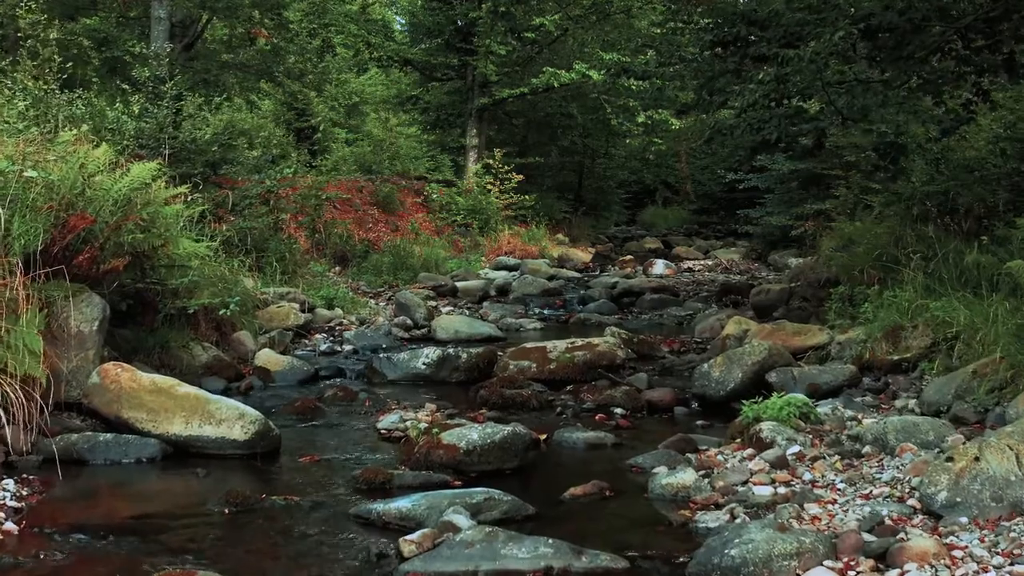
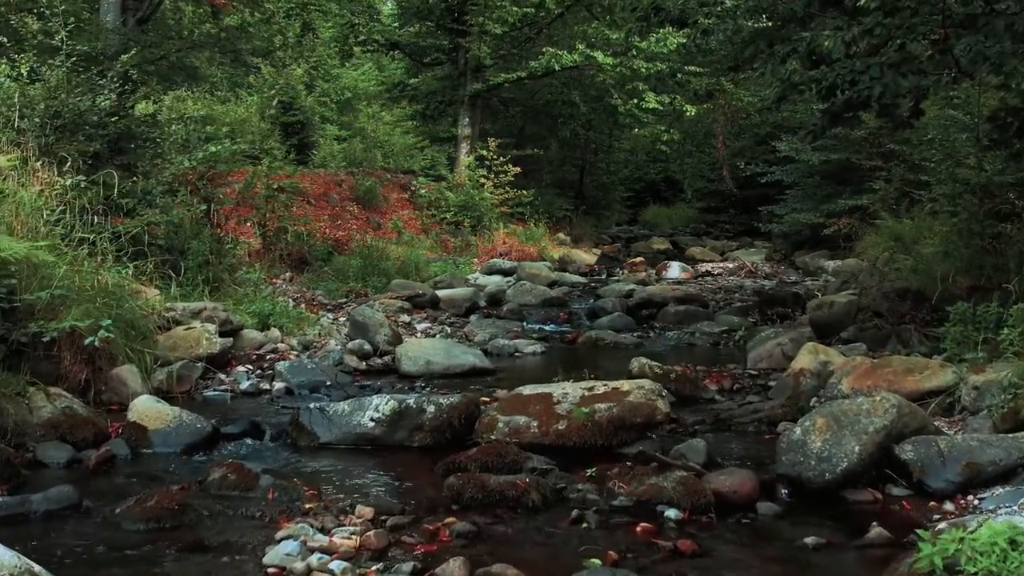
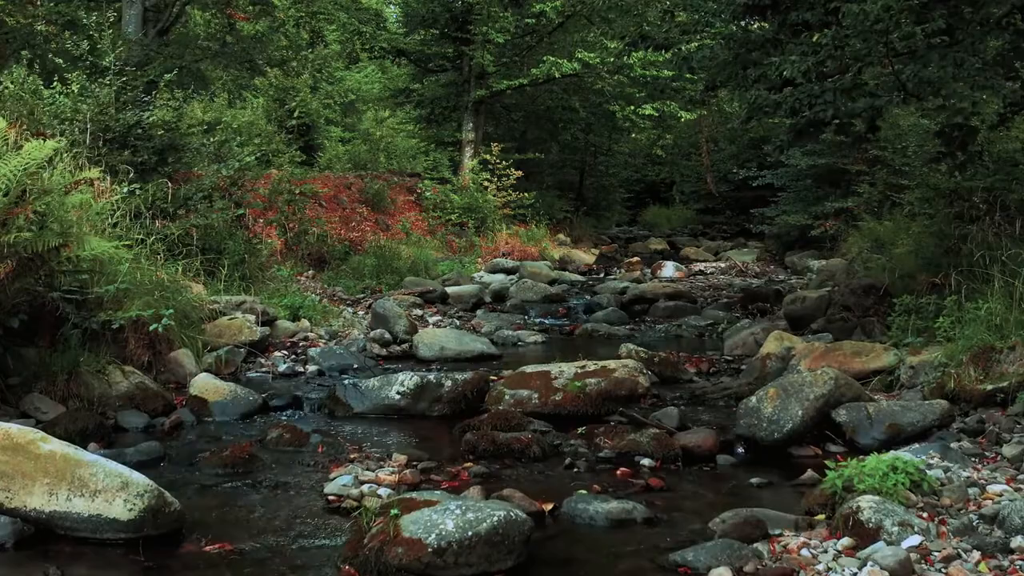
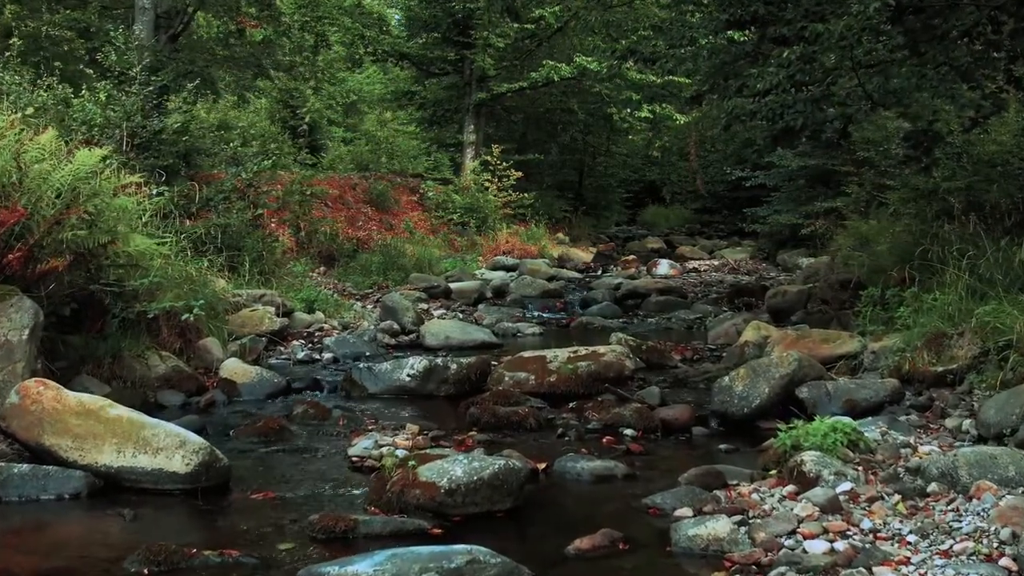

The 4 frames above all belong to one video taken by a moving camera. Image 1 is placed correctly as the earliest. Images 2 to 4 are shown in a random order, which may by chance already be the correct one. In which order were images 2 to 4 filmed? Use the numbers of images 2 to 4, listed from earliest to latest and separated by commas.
4, 3, 2
